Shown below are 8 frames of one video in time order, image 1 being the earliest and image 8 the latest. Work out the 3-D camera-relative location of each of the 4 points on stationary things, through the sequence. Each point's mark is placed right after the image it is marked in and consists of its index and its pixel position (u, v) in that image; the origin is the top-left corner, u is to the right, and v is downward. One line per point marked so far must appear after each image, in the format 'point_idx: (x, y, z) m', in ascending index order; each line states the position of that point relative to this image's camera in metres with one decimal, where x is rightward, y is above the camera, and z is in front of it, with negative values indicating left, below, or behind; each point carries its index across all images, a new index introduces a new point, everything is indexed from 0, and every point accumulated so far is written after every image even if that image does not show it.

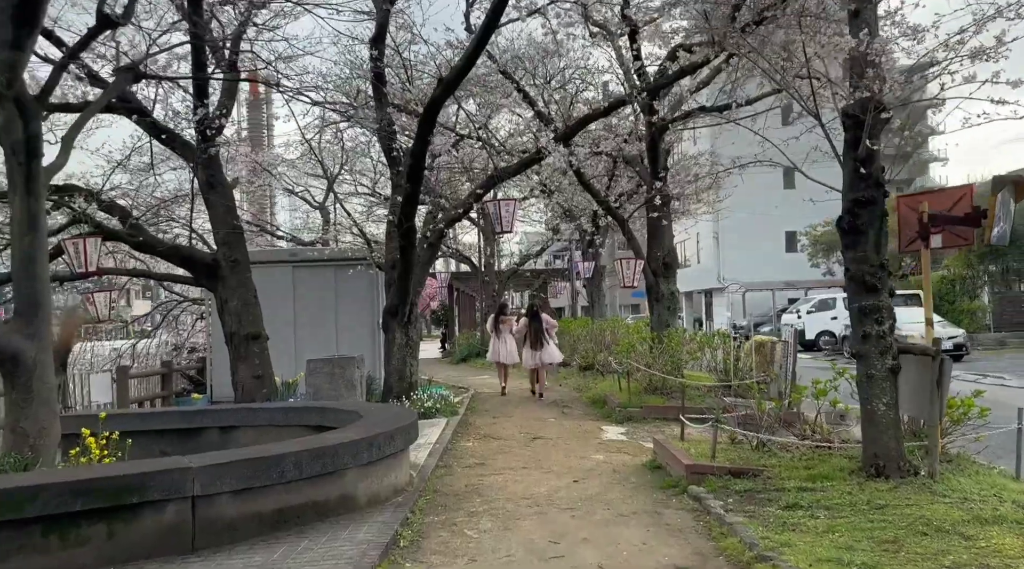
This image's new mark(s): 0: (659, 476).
0: (+1.2, -1.6, +7.1) m
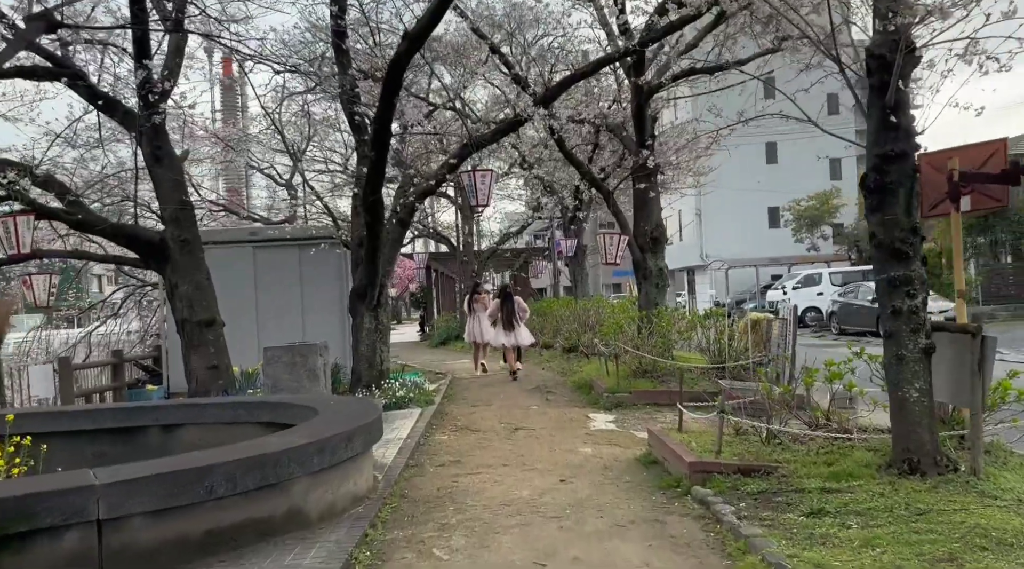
0: (+1.1, -1.4, +6.3) m
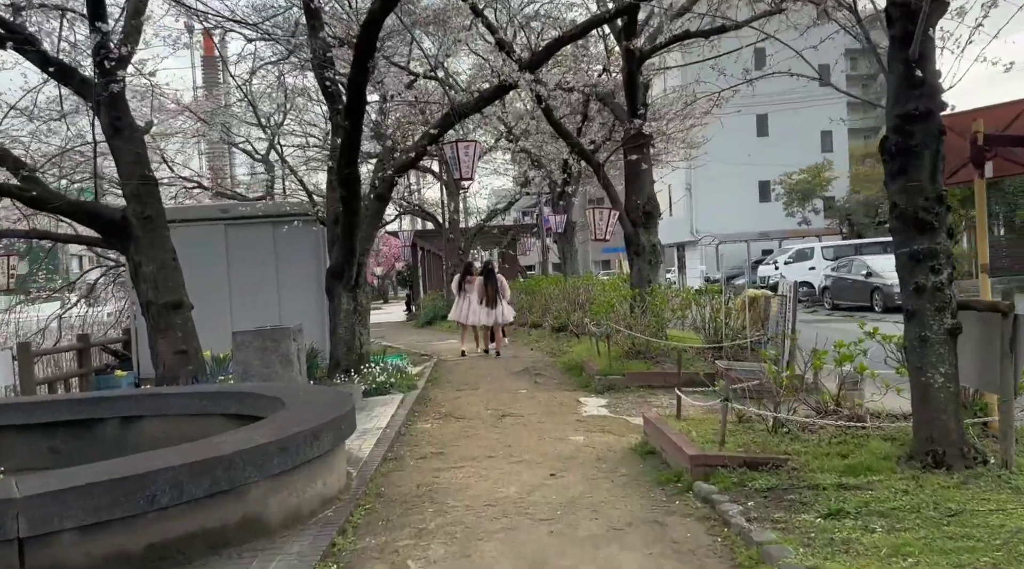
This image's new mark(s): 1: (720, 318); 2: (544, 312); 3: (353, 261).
0: (+1.0, -1.2, +5.8) m
1: (+2.5, -0.4, +10.5) m
2: (+0.6, -0.6, +17.3) m
3: (-1.8, +0.3, +9.8) m
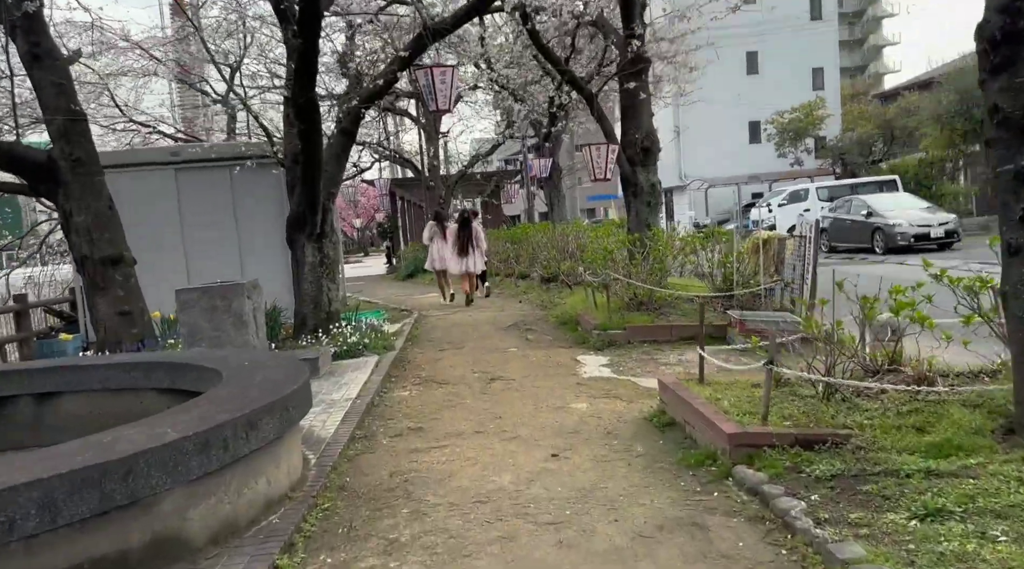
0: (+0.9, -0.9, +4.8) m
1: (+2.4, +0.2, +9.5) m
2: (+0.4, +0.4, +16.3) m
3: (-2.0, +0.8, +8.7) m
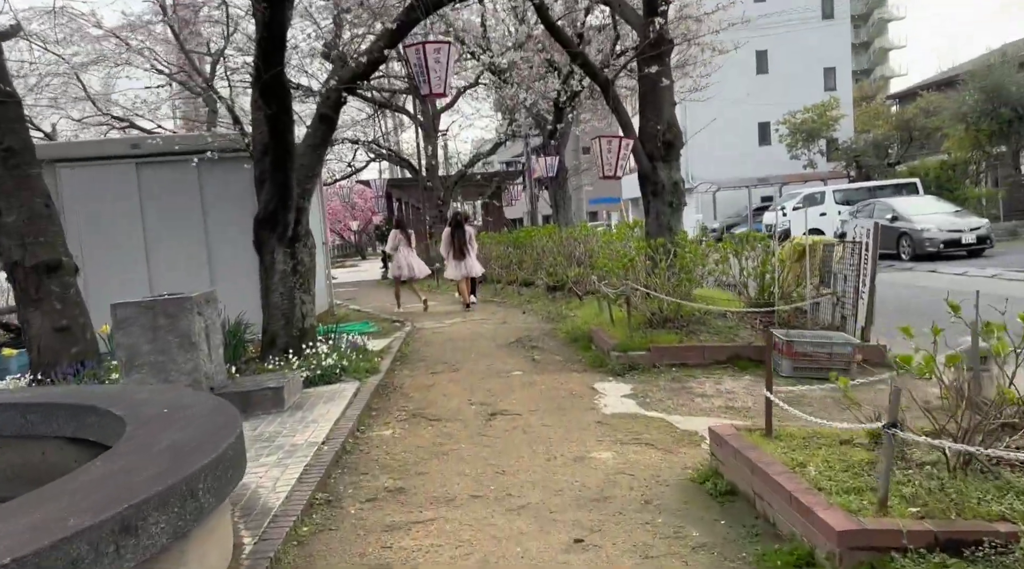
0: (+1.0, -1.0, +3.5) m
1: (+2.4, +0.1, +8.2) m
2: (+0.4, +0.3, +15.0) m
3: (-1.9, +0.7, +7.4) m
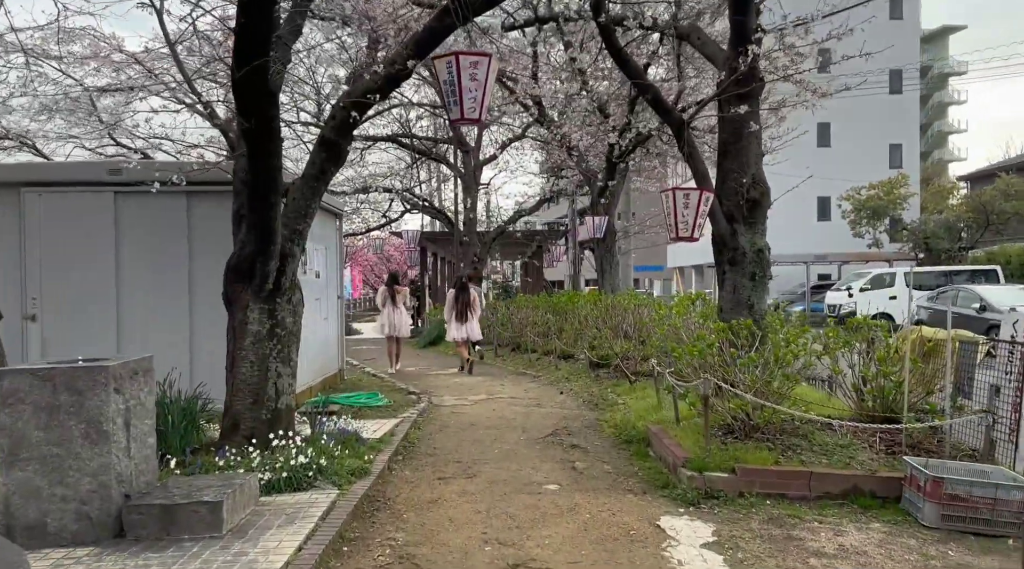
0: (+1.0, -1.3, +1.6) m
1: (+2.7, -0.6, +6.3) m
2: (+1.0, -0.8, +13.1) m
3: (-1.6, +0.2, +5.7) m
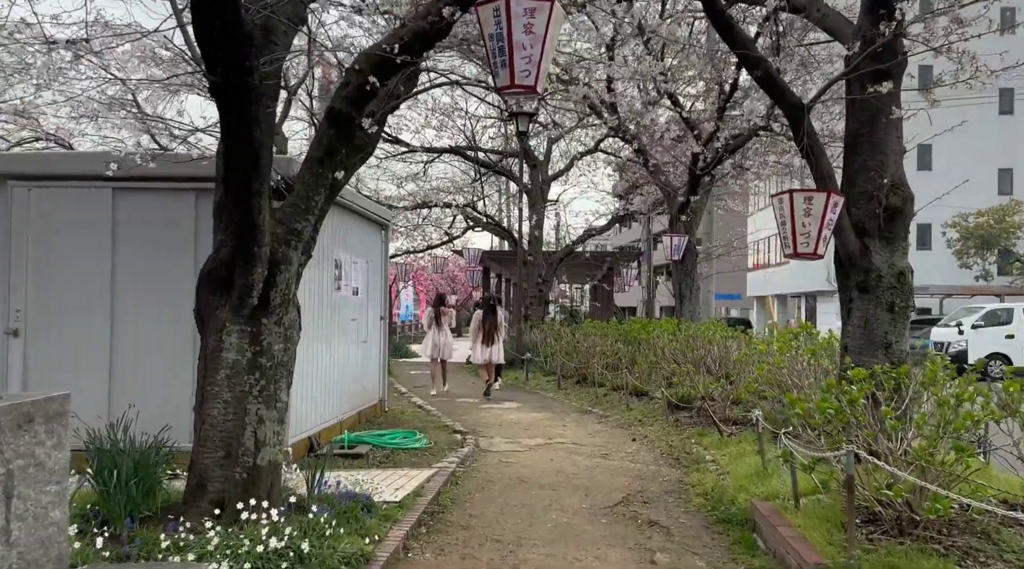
0: (+0.9, -1.3, -0.1) m
1: (+3.1, -0.9, +4.4) m
2: (+1.9, -1.2, +11.4) m
3: (-1.3, +0.2, +4.3) m
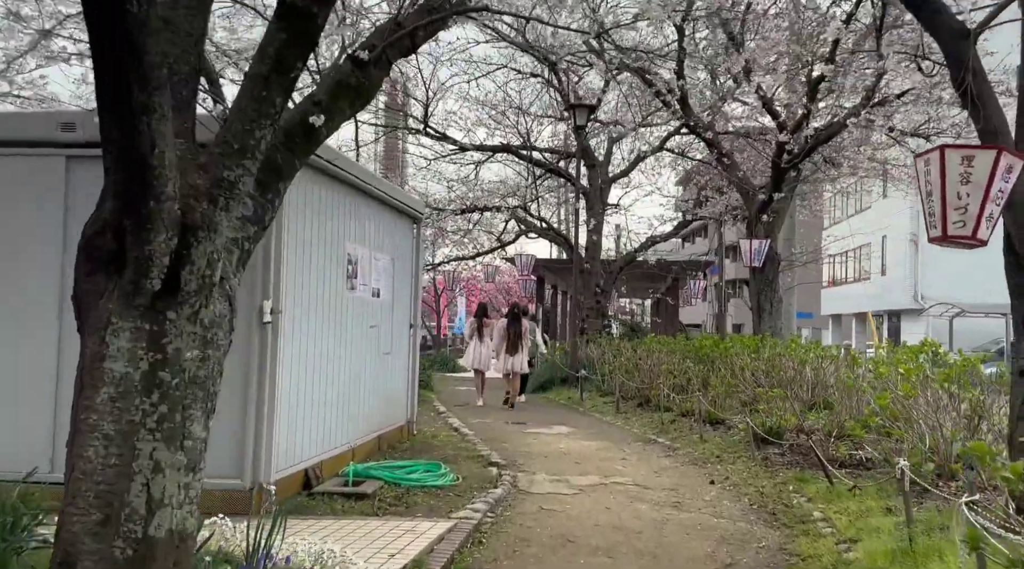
0: (+0.7, -1.2, -1.8) m
1: (+3.2, -0.8, +2.6) m
2: (+2.5, -1.3, +9.7) m
3: (-1.2, +0.3, +2.8) m
